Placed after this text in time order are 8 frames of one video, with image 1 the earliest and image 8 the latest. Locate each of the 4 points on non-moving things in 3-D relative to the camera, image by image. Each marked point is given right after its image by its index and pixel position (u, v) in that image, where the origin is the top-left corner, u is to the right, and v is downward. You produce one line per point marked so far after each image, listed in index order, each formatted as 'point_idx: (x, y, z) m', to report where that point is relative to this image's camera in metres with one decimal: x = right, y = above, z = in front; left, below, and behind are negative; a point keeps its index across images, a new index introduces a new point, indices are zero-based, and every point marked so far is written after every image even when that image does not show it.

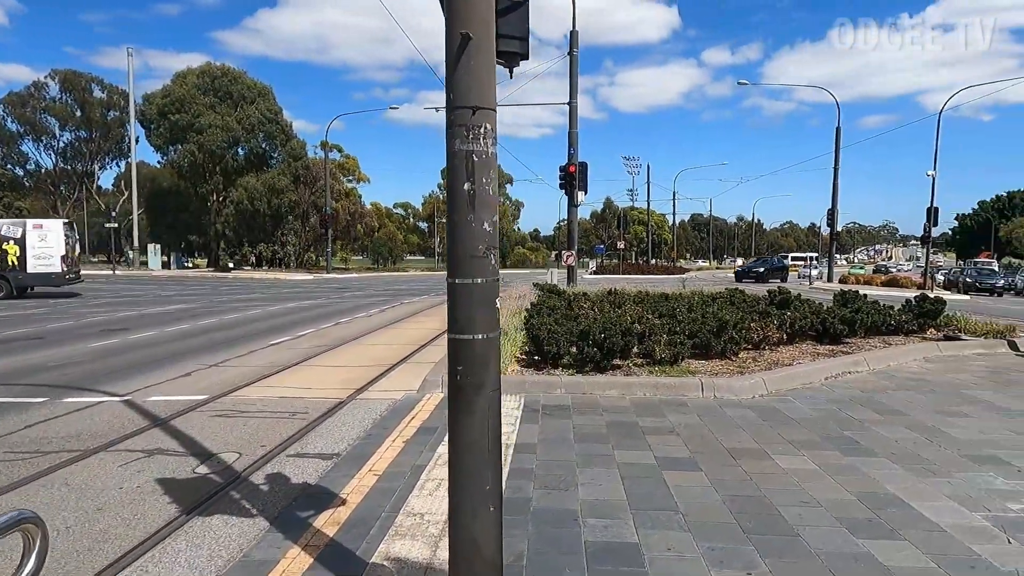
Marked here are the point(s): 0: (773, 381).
0: (+2.9, -1.0, +7.4) m
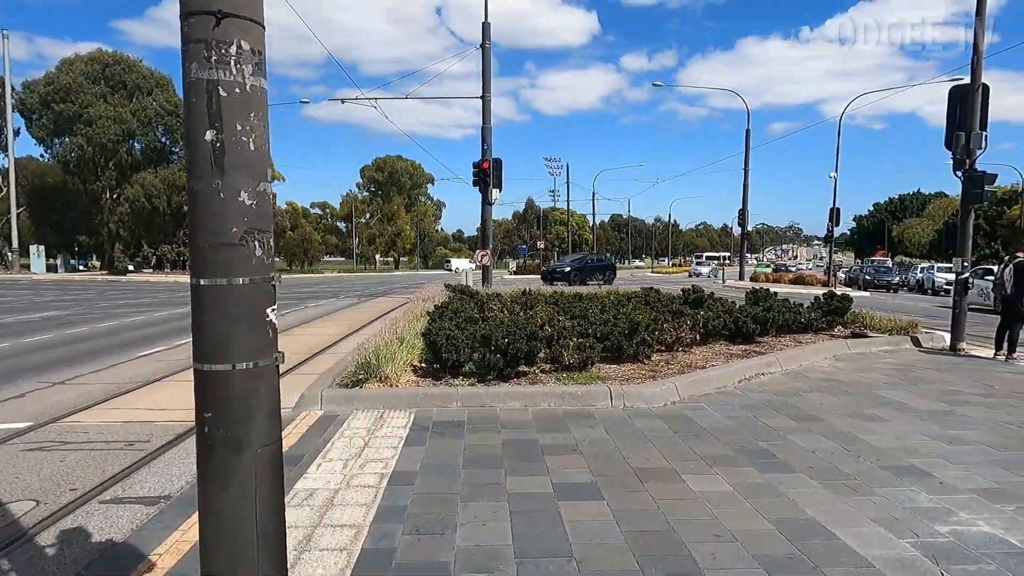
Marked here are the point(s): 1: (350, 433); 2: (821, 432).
0: (+1.8, -1.0, +6.9) m
1: (-1.3, -1.2, +5.5) m
2: (+2.6, -1.2, +5.6) m
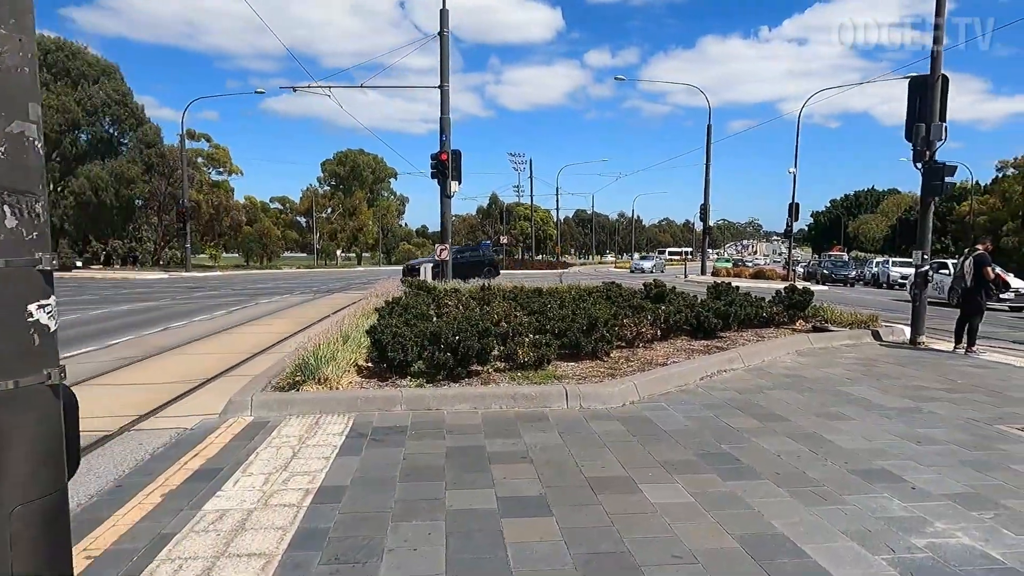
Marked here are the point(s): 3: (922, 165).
0: (+1.3, -1.0, +6.6) m
1: (-1.7, -1.2, +5.0) m
2: (+2.2, -1.2, +5.3) m
3: (+6.2, +1.9, +10.1) m
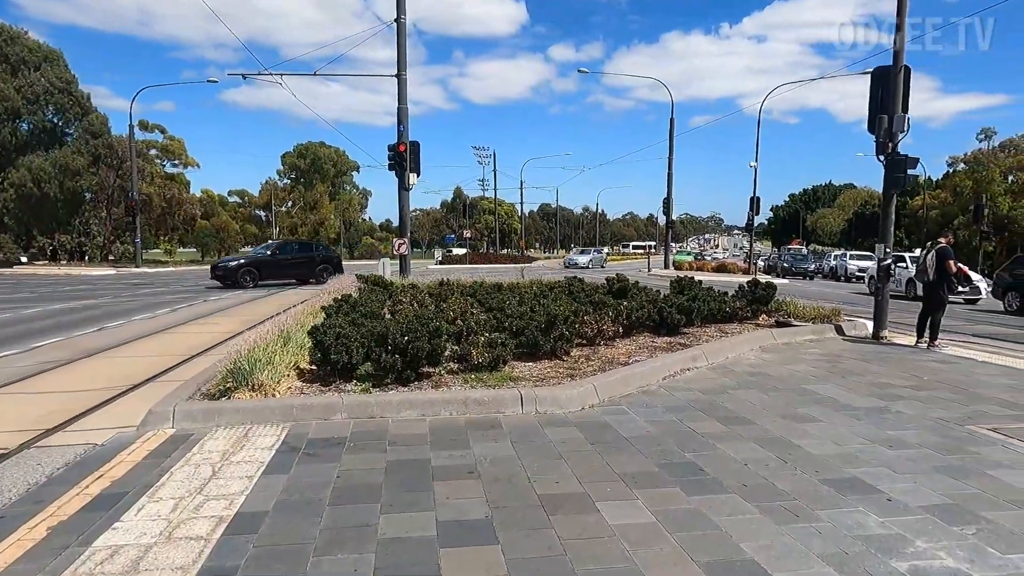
0: (+0.9, -0.9, +6.2) m
1: (-2.1, -1.2, +4.5) m
2: (+1.8, -1.1, +5.0) m
3: (+5.6, +2.0, +10.0) m
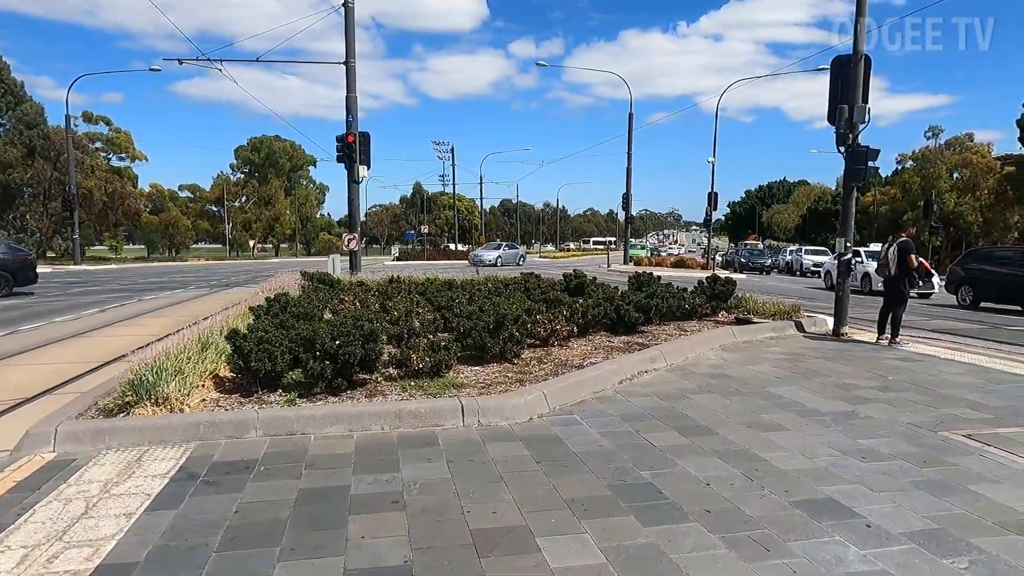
0: (+0.4, -0.9, +5.7) m
1: (-2.5, -1.2, +3.8) m
2: (+1.4, -1.1, +4.5) m
3: (+4.9, +2.0, +9.7) m
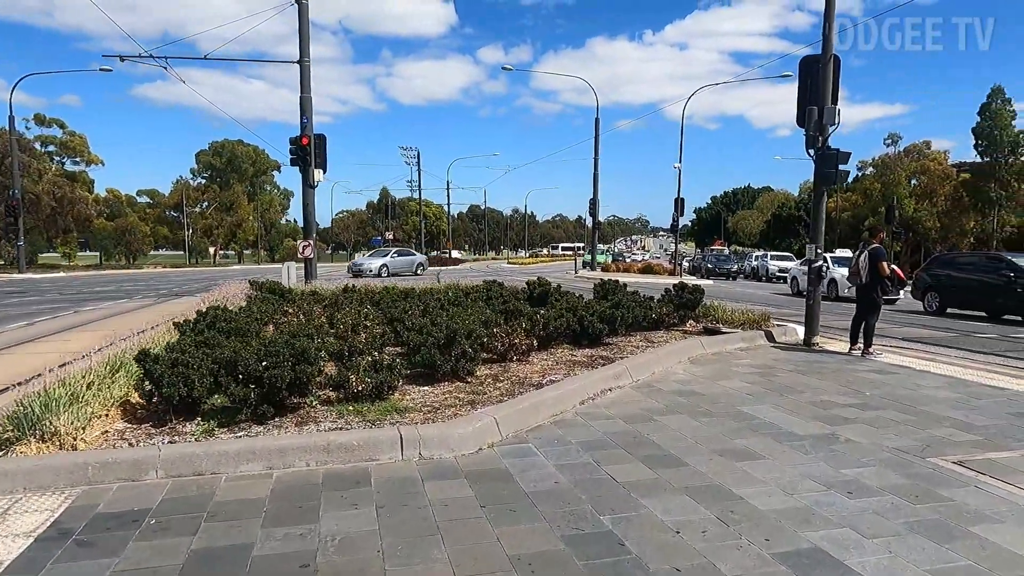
0: (0.0, -1.0, +5.1) m
1: (-2.8, -1.3, +3.1) m
2: (+1.0, -1.2, +4.0) m
3: (+4.3, +1.9, +9.3) m
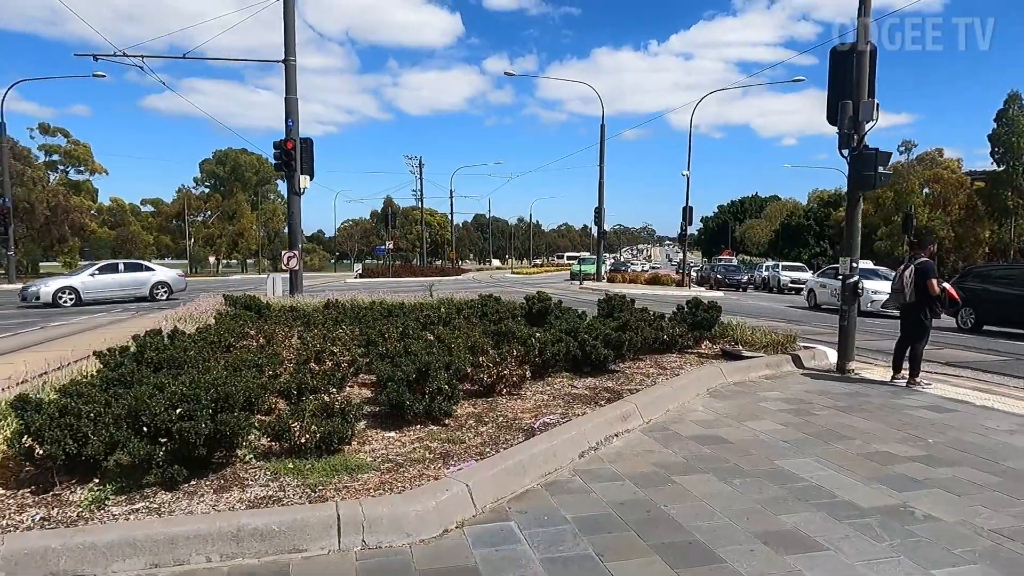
0: (-0.1, -1.2, +4.0) m
1: (-2.9, -1.4, +1.9) m
2: (+0.9, -1.4, +2.8) m
3: (+4.2, +1.7, +8.2) m
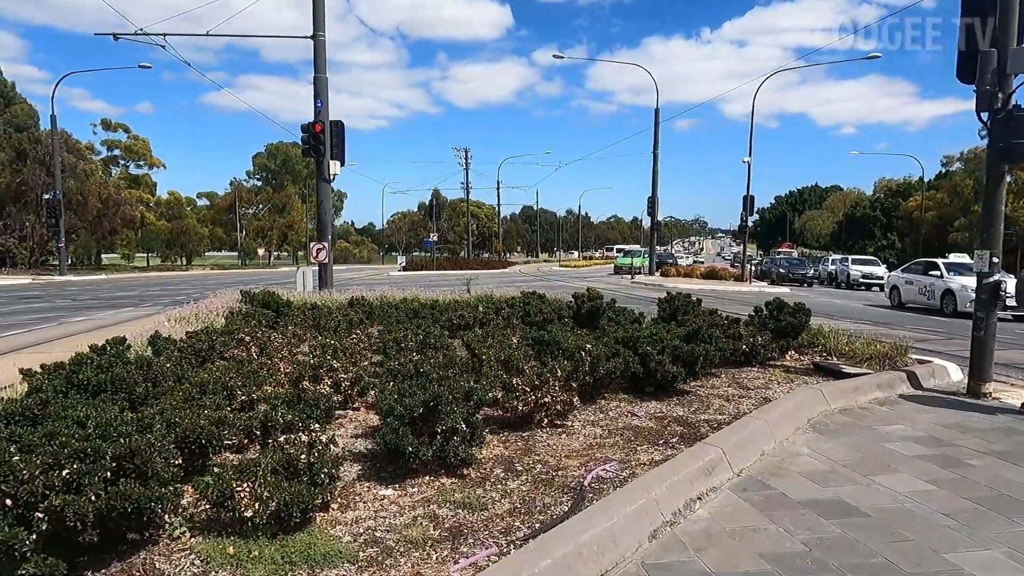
0: (0.0, -1.2, +2.5) m
1: (-2.9, -1.5, +0.7) m
2: (+1.0, -1.4, +1.3) m
3: (+4.6, +1.7, +6.4) m
